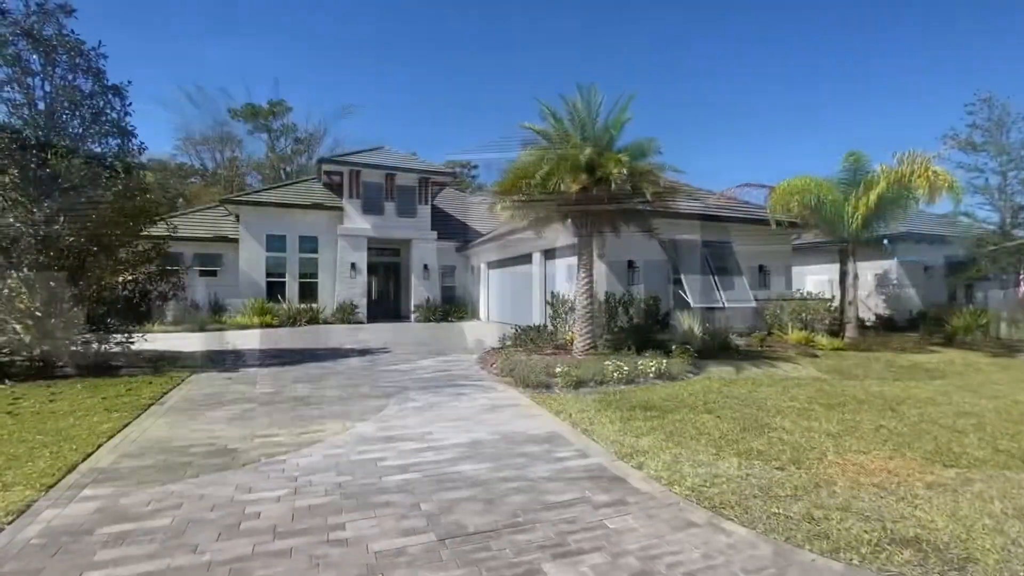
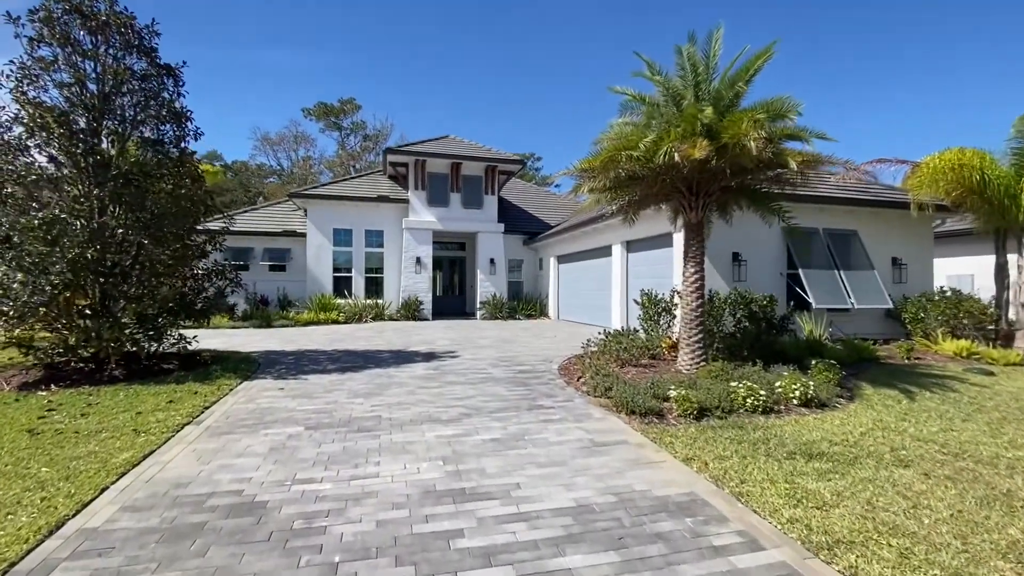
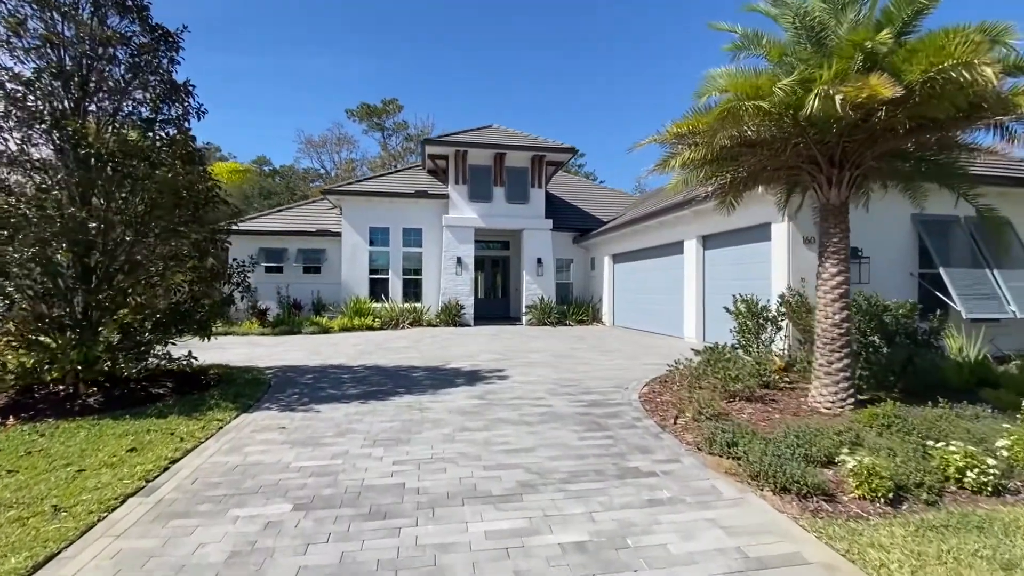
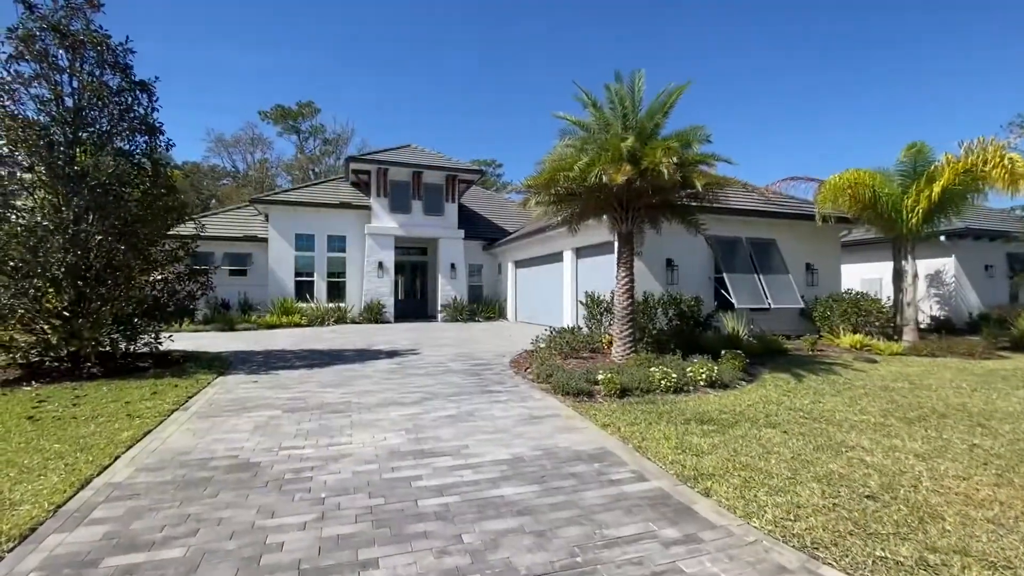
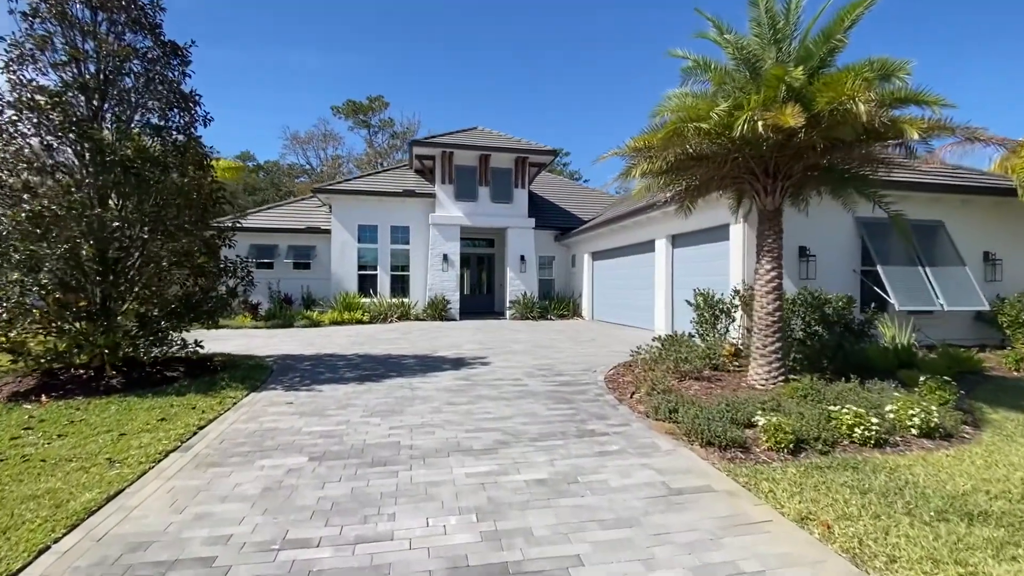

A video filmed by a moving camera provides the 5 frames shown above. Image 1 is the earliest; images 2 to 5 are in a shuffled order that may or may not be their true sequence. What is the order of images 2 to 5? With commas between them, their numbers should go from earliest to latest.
4, 2, 5, 3
